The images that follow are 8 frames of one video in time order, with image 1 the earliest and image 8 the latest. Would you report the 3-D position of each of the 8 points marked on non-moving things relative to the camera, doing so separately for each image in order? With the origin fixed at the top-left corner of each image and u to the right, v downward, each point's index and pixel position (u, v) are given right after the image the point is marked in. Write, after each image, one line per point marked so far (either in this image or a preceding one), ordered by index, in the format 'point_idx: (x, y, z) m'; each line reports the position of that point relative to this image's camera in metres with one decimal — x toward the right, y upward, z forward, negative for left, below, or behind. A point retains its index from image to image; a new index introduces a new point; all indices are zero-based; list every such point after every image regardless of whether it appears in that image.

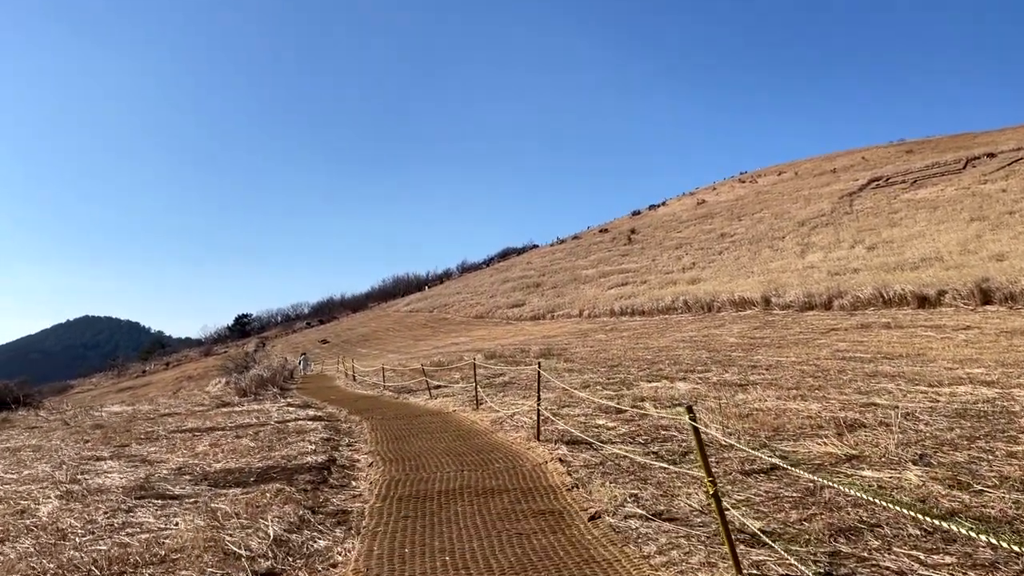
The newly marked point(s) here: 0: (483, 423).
0: (-0.4, -2.1, +9.1) m
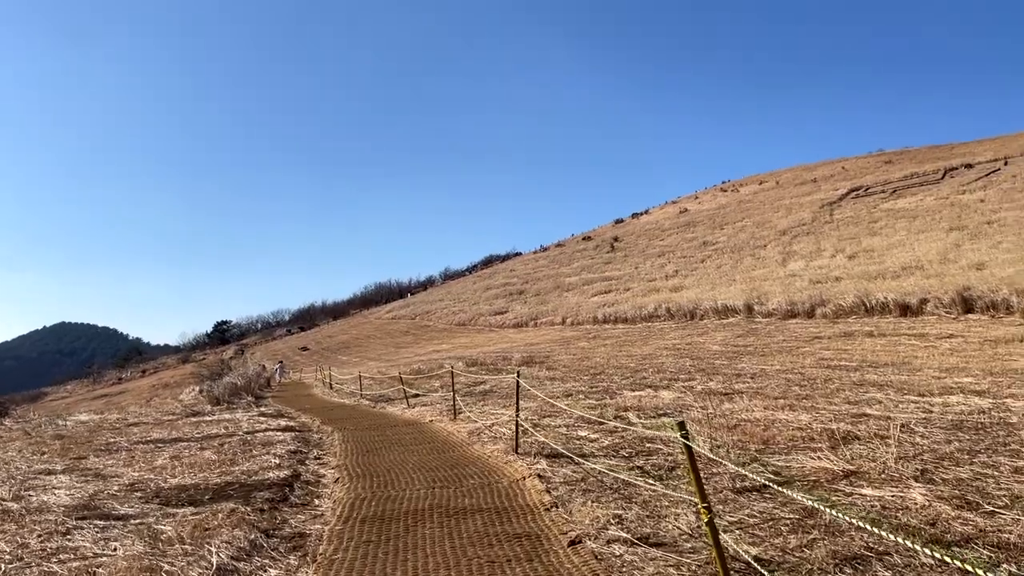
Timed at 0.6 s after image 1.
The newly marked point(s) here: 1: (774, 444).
0: (-0.8, -2.1, +8.7) m
1: (+2.4, -1.4, +5.4) m
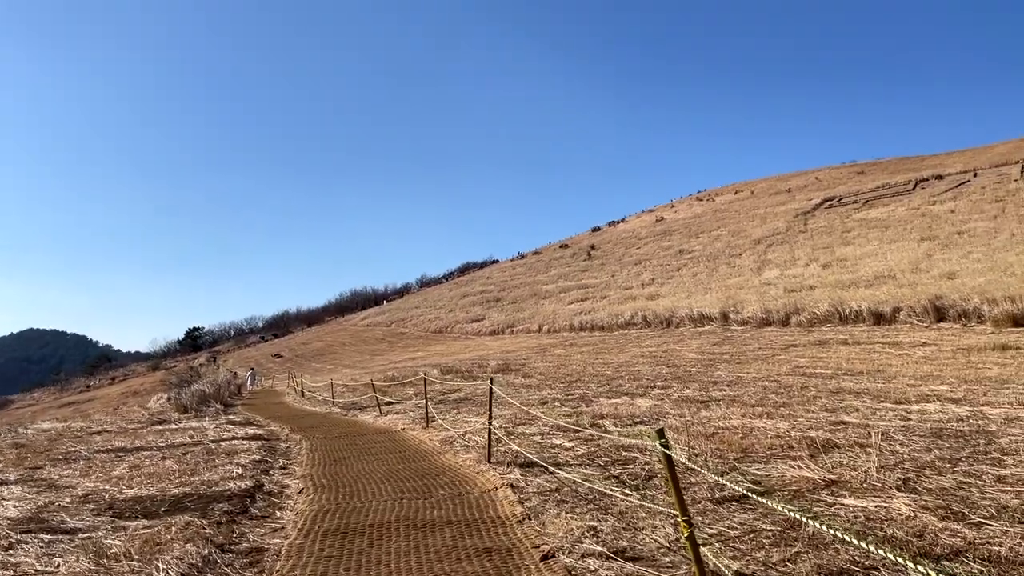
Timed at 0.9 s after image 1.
0: (-1.1, -2.2, +8.4) m
1: (+2.1, -1.5, +5.3) m
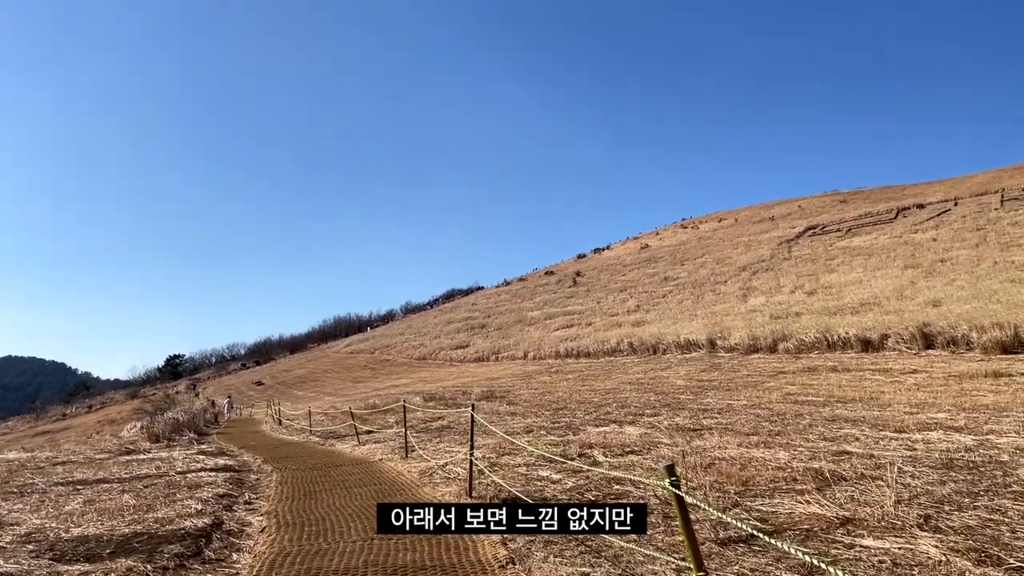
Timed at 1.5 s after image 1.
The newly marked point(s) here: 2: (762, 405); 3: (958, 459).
0: (-1.3, -2.5, +7.9) m
1: (+2.0, -1.6, +4.9) m
2: (+5.1, -2.4, +12.2) m
3: (+3.8, -1.5, +5.2) m
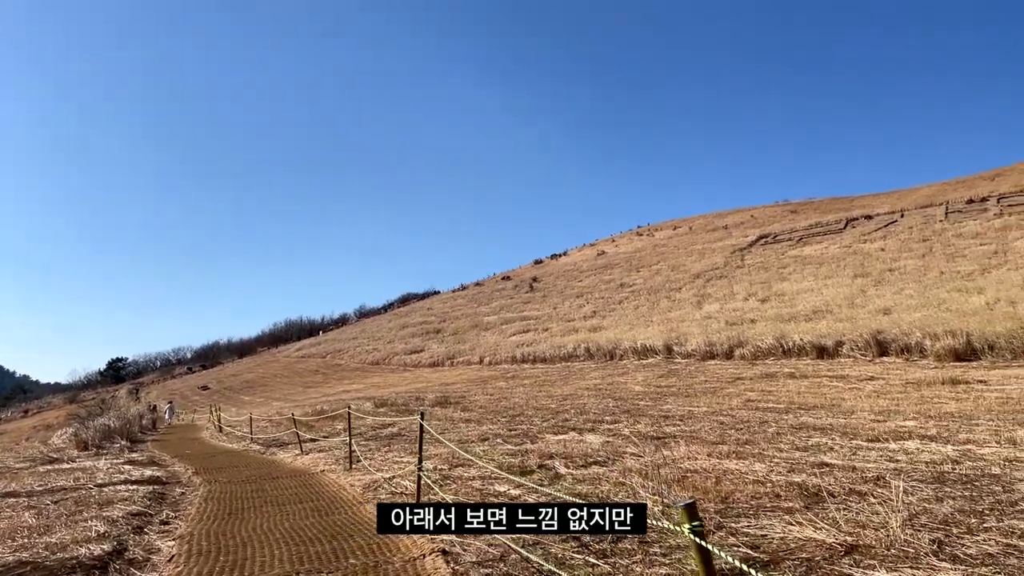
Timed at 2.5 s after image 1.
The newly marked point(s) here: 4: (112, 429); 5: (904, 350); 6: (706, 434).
0: (-1.9, -2.4, +7.1) m
1: (+1.7, -1.6, +4.4) m
2: (+4.2, -2.5, +11.9) m
3: (+3.5, -1.5, +4.8) m
4: (-13.4, -4.7, +19.8) m
5: (+11.8, -1.9, +18.0) m
6: (+2.9, -2.2, +9.0) m
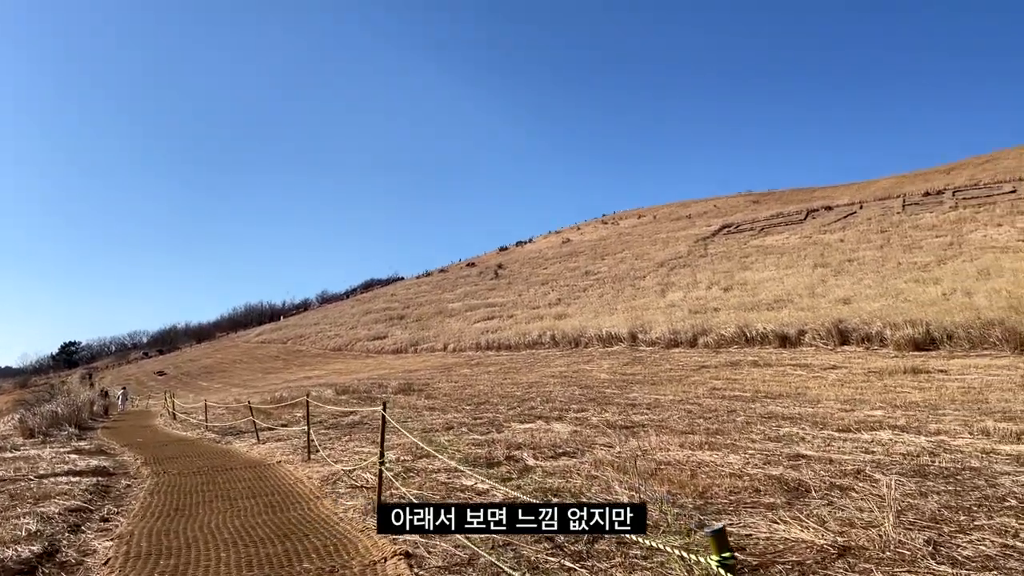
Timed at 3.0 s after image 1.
0: (-2.3, -2.2, +6.8) m
1: (+1.4, -1.5, +4.2) m
2: (+3.6, -2.2, +11.9) m
3: (+3.2, -1.4, +4.7) m
4: (-14.5, -4.1, +18.8) m
5: (+10.7, -1.6, +18.4) m
6: (+2.4, -2.0, +8.9) m
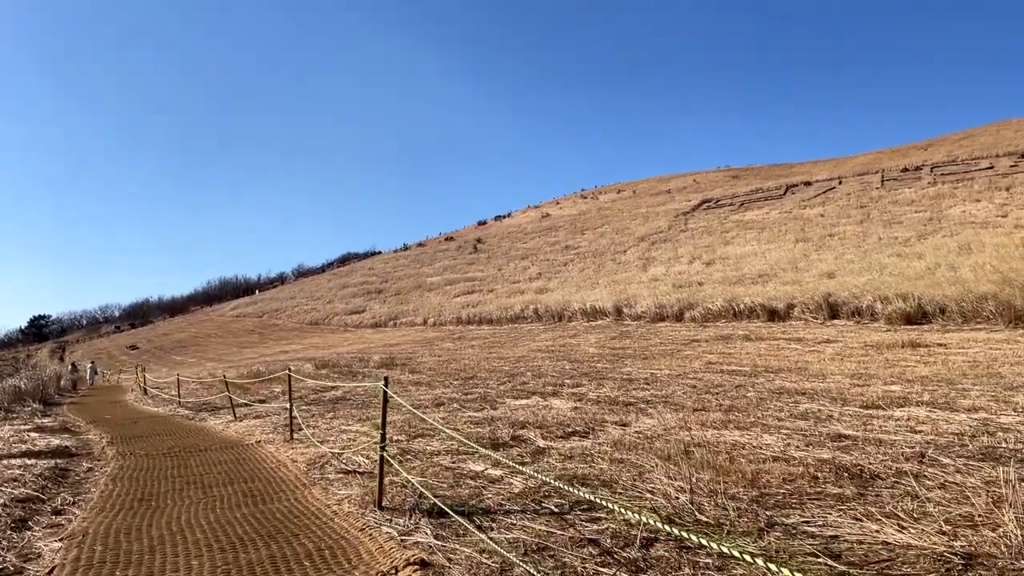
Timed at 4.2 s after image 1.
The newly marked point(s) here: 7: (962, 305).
0: (-2.2, -1.8, +6.1) m
1: (+1.6, -1.2, +3.7) m
2: (+3.4, -1.7, +11.4) m
3: (+3.4, -1.1, +4.2) m
4: (-14.9, -3.1, +17.7) m
5: (+10.3, -0.8, +18.2) m
6: (+2.4, -1.5, +8.4) m
7: (+12.4, -0.5, +16.6) m
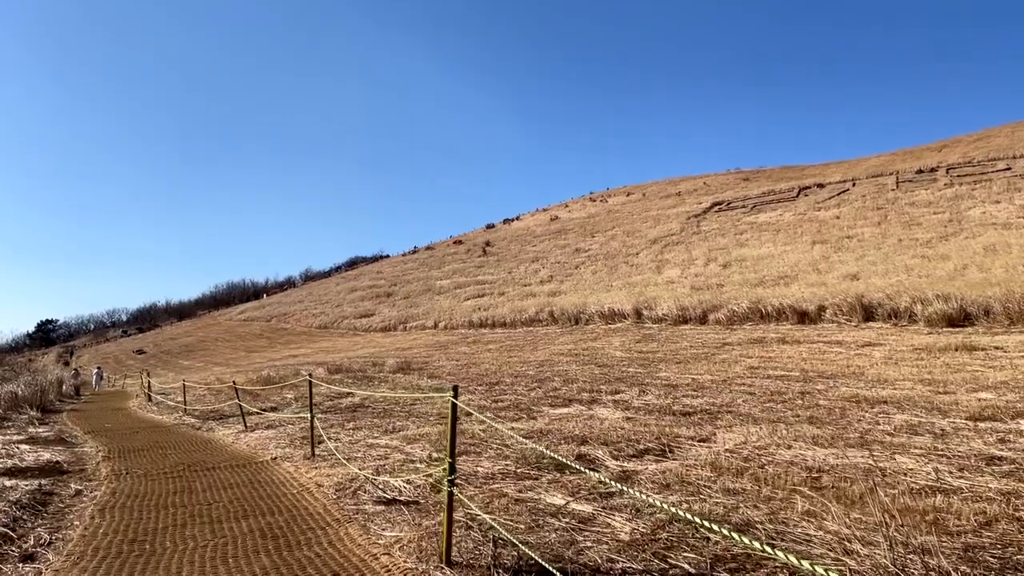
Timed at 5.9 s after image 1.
0: (-1.7, -1.8, +5.2) m
1: (+2.1, -1.2, +2.8) m
2: (+4.0, -1.6, +10.5) m
3: (+3.9, -1.0, +3.3) m
4: (-14.2, -3.2, +17.0) m
5: (+11.0, -0.8, +17.2) m
6: (+3.0, -1.5, +7.5) m
7: (+13.1, -0.5, +15.6) m
